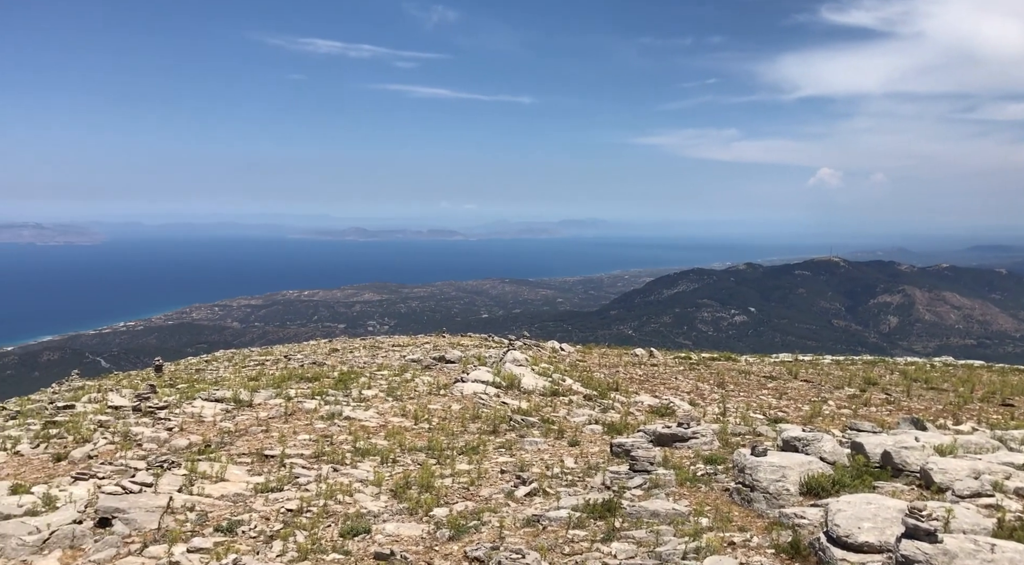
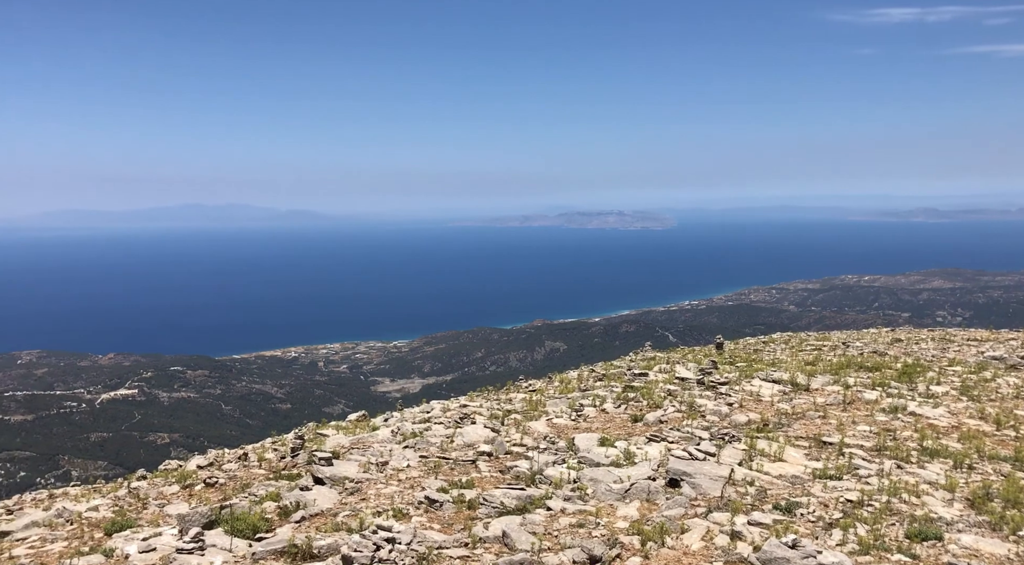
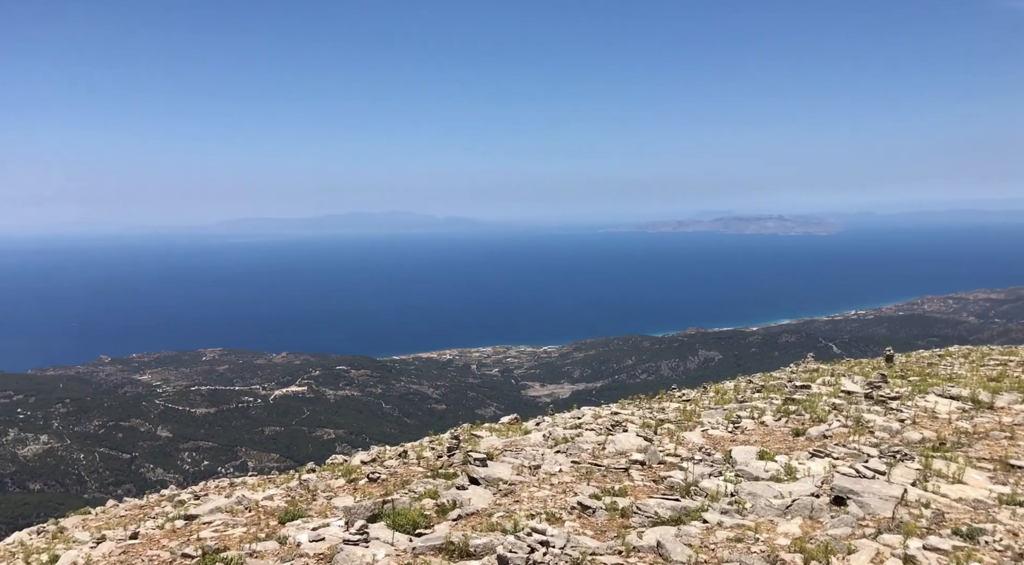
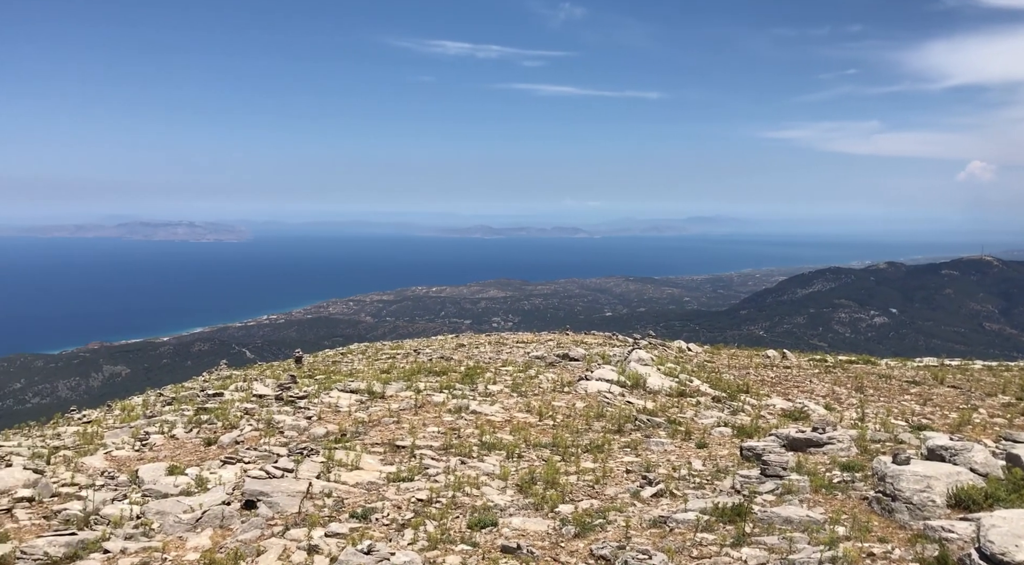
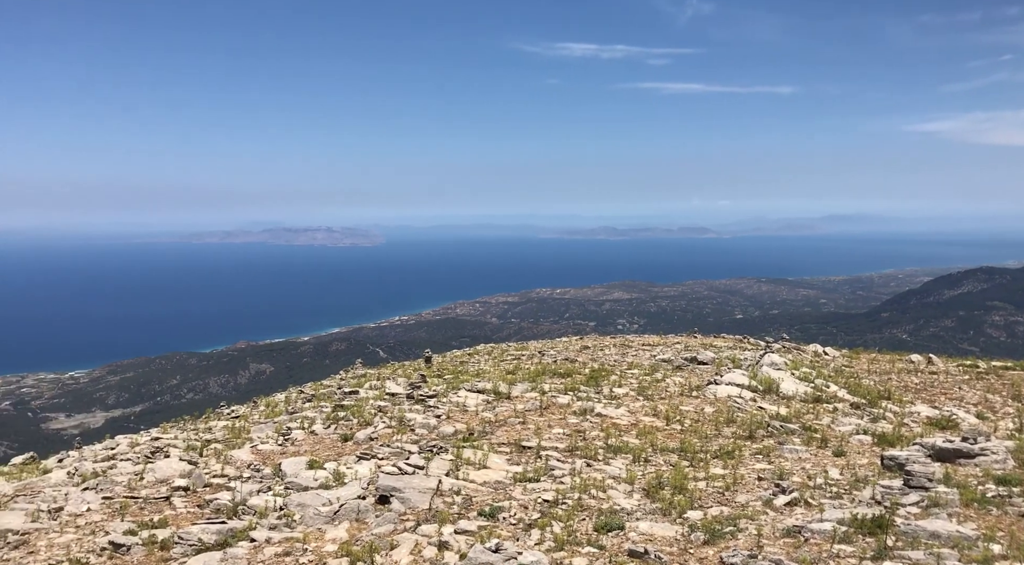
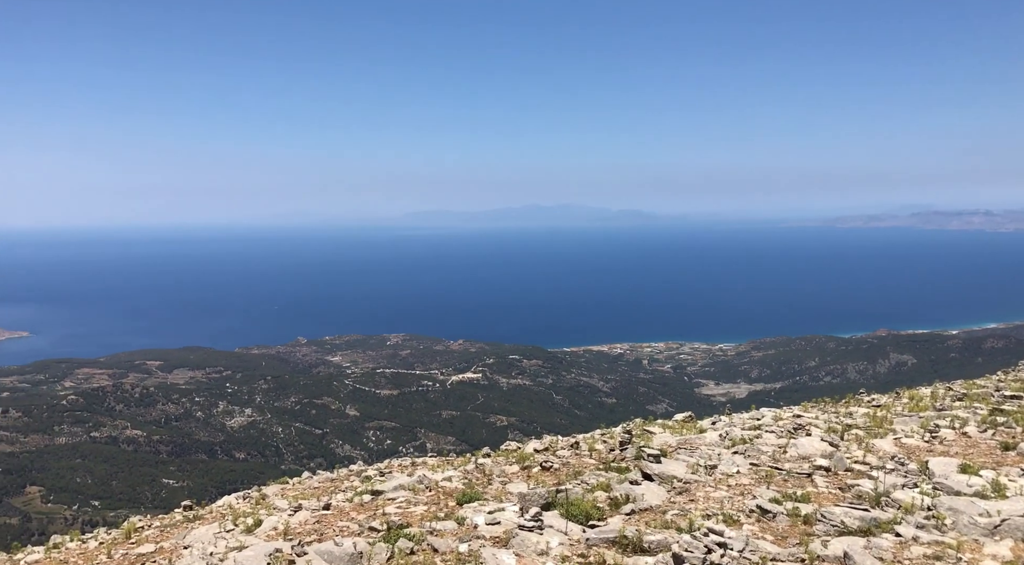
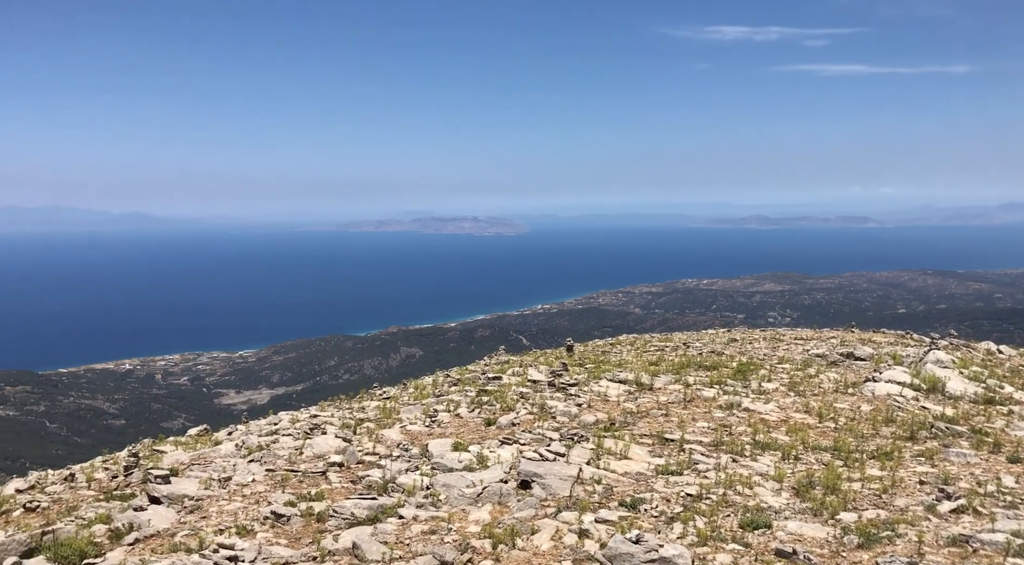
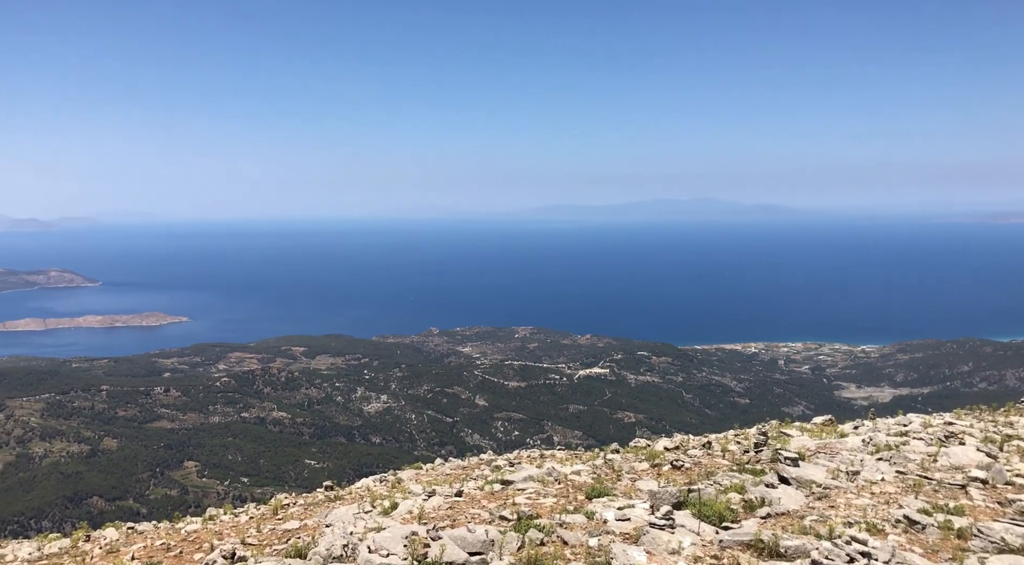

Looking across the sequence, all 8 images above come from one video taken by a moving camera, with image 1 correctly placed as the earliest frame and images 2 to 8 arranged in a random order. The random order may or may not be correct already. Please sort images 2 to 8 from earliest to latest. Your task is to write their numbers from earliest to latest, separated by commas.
4, 5, 7, 2, 3, 6, 8
